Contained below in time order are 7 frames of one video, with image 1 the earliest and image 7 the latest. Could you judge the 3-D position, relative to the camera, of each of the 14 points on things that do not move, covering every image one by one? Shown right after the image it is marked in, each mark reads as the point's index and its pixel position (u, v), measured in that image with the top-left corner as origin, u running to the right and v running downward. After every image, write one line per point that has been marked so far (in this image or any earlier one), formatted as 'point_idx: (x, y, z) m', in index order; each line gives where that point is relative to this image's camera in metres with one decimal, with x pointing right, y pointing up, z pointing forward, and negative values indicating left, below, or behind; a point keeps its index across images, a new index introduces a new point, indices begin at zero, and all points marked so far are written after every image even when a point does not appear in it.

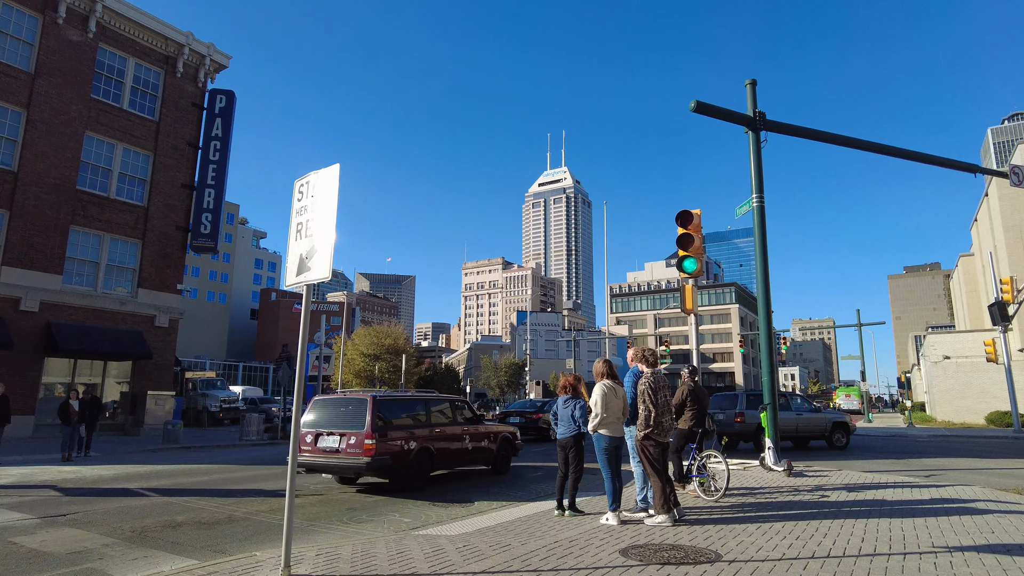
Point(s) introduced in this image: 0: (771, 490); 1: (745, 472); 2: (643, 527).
0: (+3.2, -2.5, +7.5) m
1: (+3.5, -2.8, +9.2) m
2: (+1.2, -2.1, +5.4) m
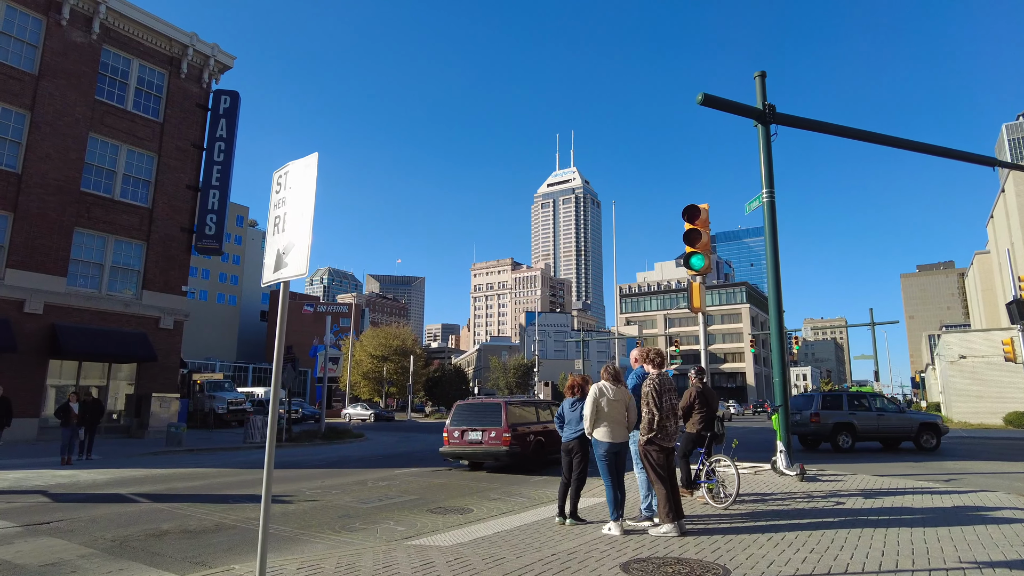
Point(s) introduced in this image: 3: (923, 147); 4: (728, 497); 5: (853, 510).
0: (+3.2, -2.5, +7.1) m
1: (+3.6, -2.8, +8.9) m
2: (+1.1, -2.1, +5.1) m
3: (+7.1, +2.4, +10.5) m
4: (+2.4, -2.3, +6.5) m
5: (+3.5, -2.3, +6.1) m
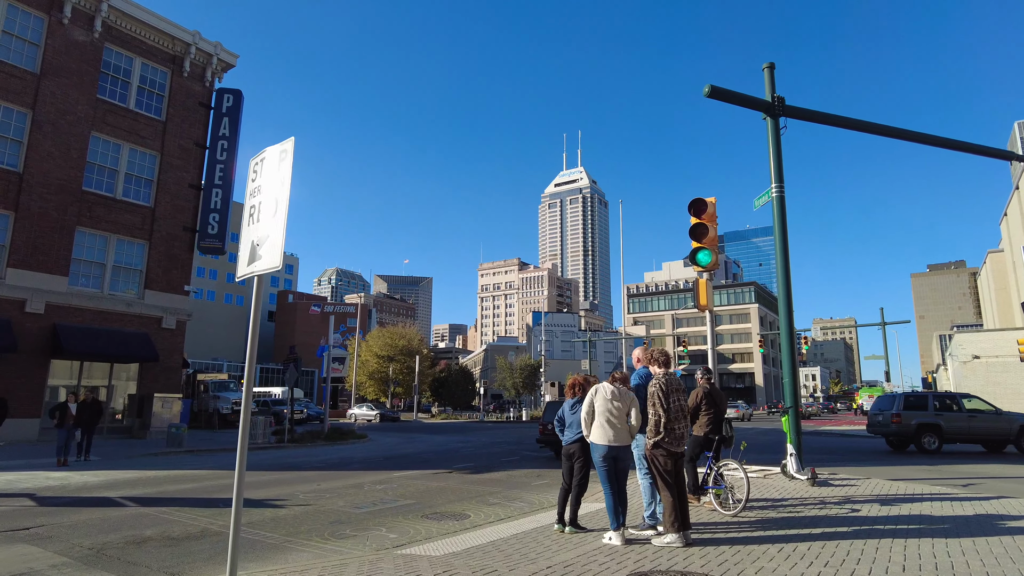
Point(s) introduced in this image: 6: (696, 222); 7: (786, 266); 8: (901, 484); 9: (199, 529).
0: (+3.2, -2.4, +6.8) m
1: (+3.6, -2.7, +8.6) m
2: (+1.1, -2.1, +4.8) m
3: (+7.2, +2.5, +10.1) m
4: (+2.4, -2.2, +6.2) m
5: (+3.5, -2.2, +5.8) m
6: (+2.3, +0.8, +7.5) m
7: (+4.2, +0.3, +9.1) m
8: (+5.3, -2.7, +8.3) m
9: (-3.1, -2.4, +6.0) m
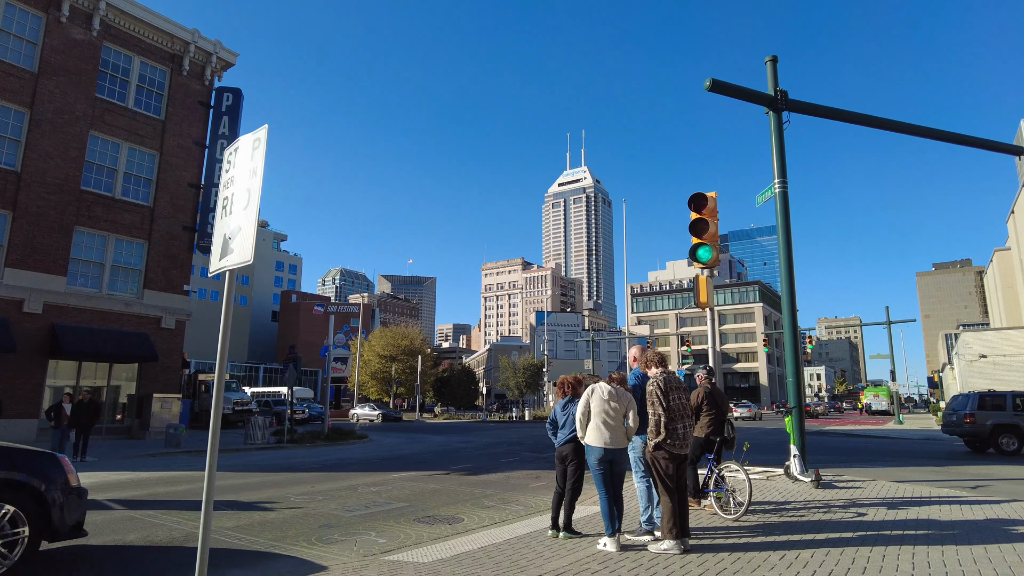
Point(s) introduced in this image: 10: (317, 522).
0: (+3.2, -2.4, +6.6) m
1: (+3.5, -2.7, +8.3) m
2: (+1.0, -2.0, +4.6) m
3: (+7.1, +2.5, +9.9) m
4: (+2.3, -2.2, +6.0) m
5: (+3.4, -2.2, +5.6) m
6: (+2.2, +0.9, +7.3) m
7: (+4.1, +0.4, +8.9) m
8: (+5.3, -2.6, +8.0) m
9: (-3.2, -2.4, +5.9) m
10: (-2.2, -2.6, +6.7) m
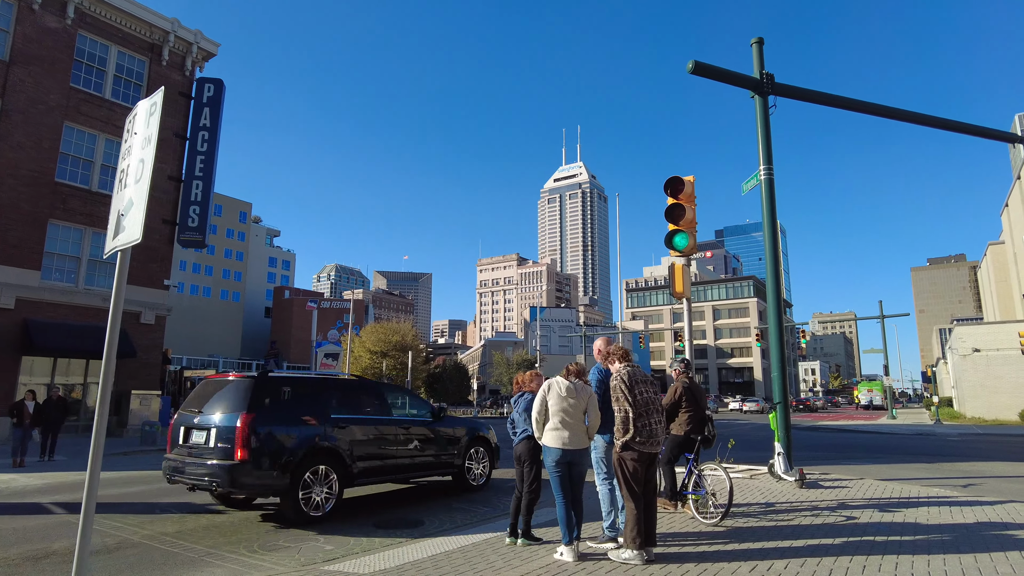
0: (+2.8, -2.3, +6.3) m
1: (+3.2, -2.6, +8.0) m
2: (+0.7, -1.9, +4.2) m
3: (+6.7, +2.7, +9.5) m
4: (+1.9, -2.1, +5.7) m
5: (+3.0, -2.1, +5.3) m
6: (+1.8, +1.0, +6.9) m
7: (+3.7, +0.5, +8.5) m
8: (+4.9, -2.5, +7.7) m
9: (-3.6, -2.3, +5.5) m
10: (-2.5, -2.5, +6.3) m
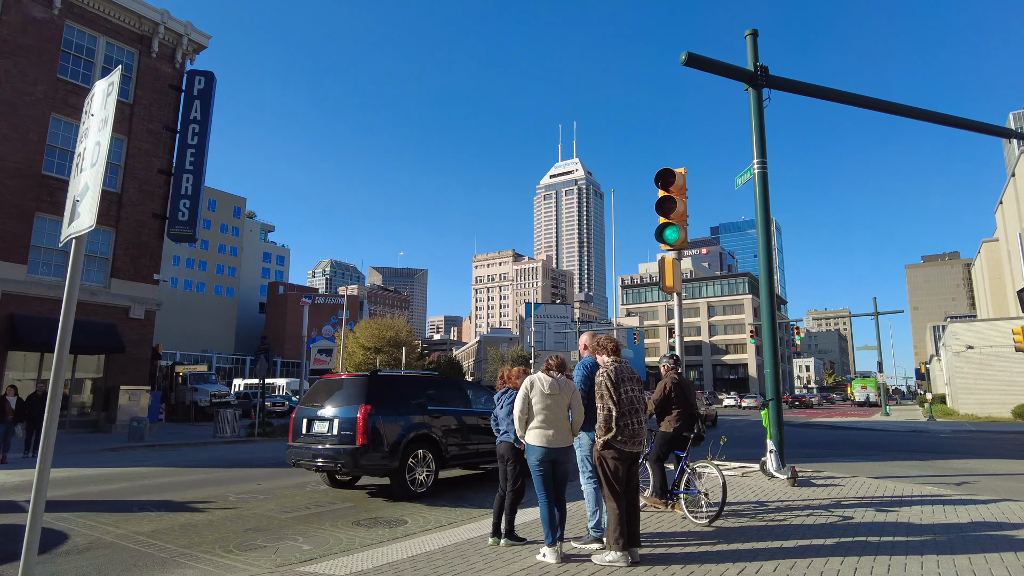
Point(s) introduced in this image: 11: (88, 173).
0: (+2.7, -2.2, +6.2) m
1: (+3.0, -2.5, +7.9) m
2: (+0.5, -1.9, +4.1) m
3: (+6.6, +2.7, +9.4) m
4: (+1.8, -2.0, +5.5) m
5: (+2.9, -2.0, +5.1) m
6: (+1.7, +1.1, +6.8) m
7: (+3.6, +0.6, +8.4) m
8: (+4.8, -2.5, +7.6) m
9: (-3.7, -2.2, +5.3) m
10: (-2.7, -2.4, +6.2) m
11: (-2.1, +0.6, +2.9) m
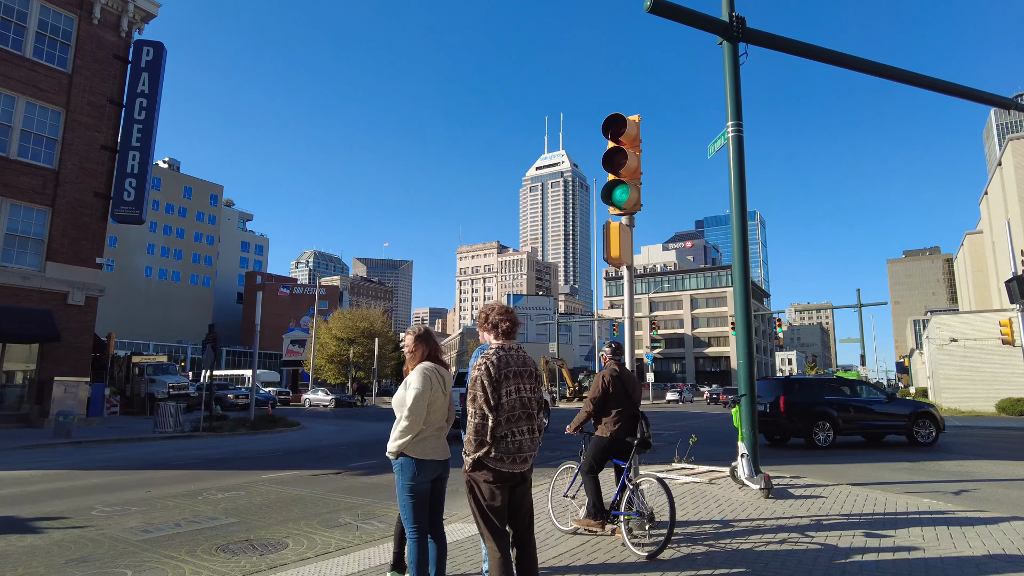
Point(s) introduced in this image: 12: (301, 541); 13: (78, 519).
0: (+1.9, -2.0, +5.0) m
1: (+2.2, -2.3, +6.8) m
2: (-0.2, -1.7, +2.9) m
3: (+5.7, +3.0, +8.3) m
4: (+1.0, -1.8, +4.4) m
5: (+2.1, -1.8, +4.0) m
6: (+0.9, +1.3, +5.6) m
7: (+2.8, +0.8, +7.3) m
8: (+4.0, -2.2, +6.5) m
9: (-4.4, -2.0, +4.0) m
10: (-3.5, -2.1, +4.9) m
11: (-2.7, +0.8, +1.6) m
12: (-1.8, -2.2, +5.1) m
13: (-4.1, -2.2, +5.7) m
